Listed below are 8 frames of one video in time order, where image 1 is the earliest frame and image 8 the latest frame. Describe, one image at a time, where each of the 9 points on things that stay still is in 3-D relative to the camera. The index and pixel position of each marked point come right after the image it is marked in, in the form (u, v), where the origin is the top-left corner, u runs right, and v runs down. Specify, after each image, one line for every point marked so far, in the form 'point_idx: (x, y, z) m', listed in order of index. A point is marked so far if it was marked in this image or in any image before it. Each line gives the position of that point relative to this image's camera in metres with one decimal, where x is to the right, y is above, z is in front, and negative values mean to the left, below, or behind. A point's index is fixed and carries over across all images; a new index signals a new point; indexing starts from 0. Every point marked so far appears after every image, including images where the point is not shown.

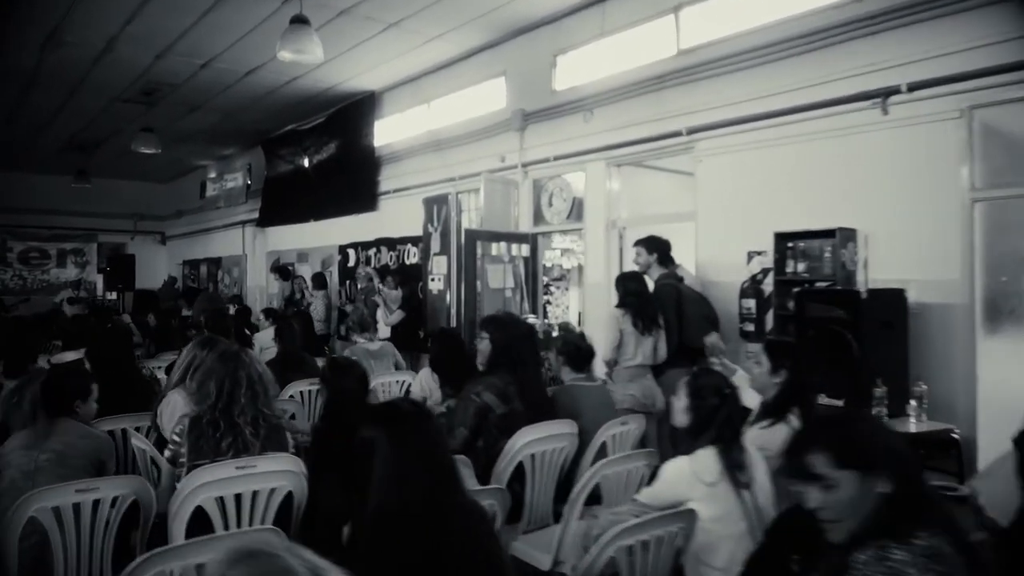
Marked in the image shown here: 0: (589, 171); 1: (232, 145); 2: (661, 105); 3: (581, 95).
0: (+0.7, +1.0, +5.6) m
1: (-5.0, +2.5, +11.2) m
2: (+1.2, +1.5, +5.1) m
3: (+0.6, +1.7, +5.6) m
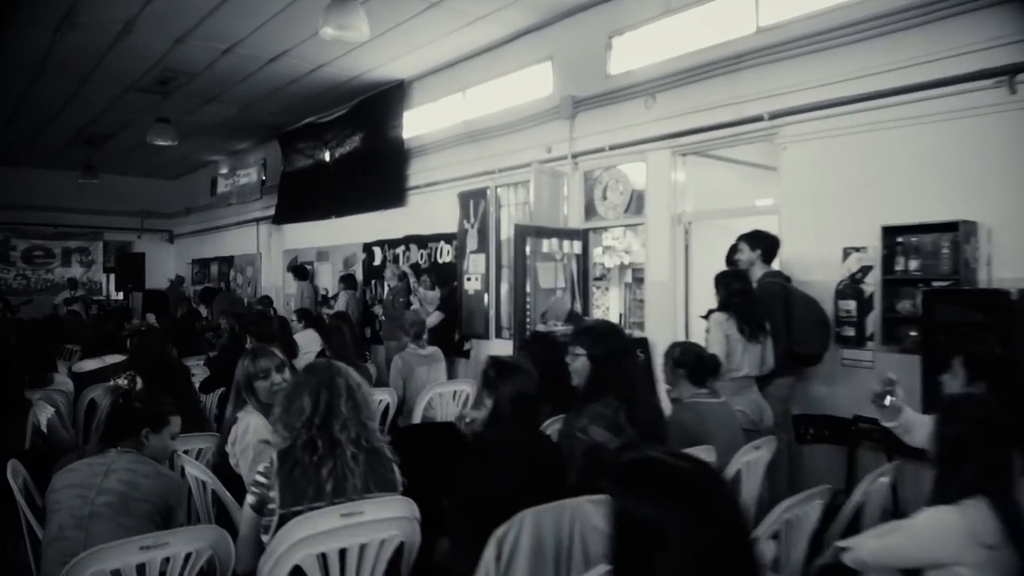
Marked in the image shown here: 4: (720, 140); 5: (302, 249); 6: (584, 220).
0: (+1.1, +1.0, +5.2) m
1: (-4.5, +2.5, +10.8) m
2: (+1.7, +1.5, +4.7) m
3: (+1.1, +1.7, +5.2) m
4: (+1.6, +1.1, +4.8) m
5: (-3.3, +0.6, +9.9) m
6: (+0.7, +0.6, +5.7) m
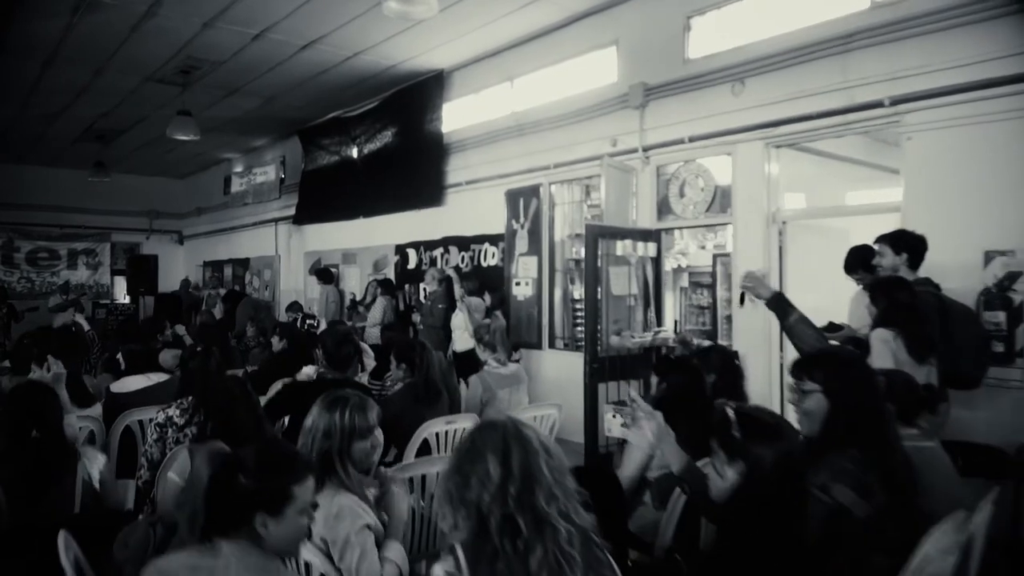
0: (+1.7, +1.0, +4.7) m
1: (-4.0, +2.5, +10.3) m
2: (+2.2, +1.4, +4.2) m
3: (+1.6, +1.7, +4.7) m
4: (+2.1, +1.1, +4.3) m
5: (-2.8, +0.5, +9.4) m
6: (+1.2, +0.6, +5.2) m
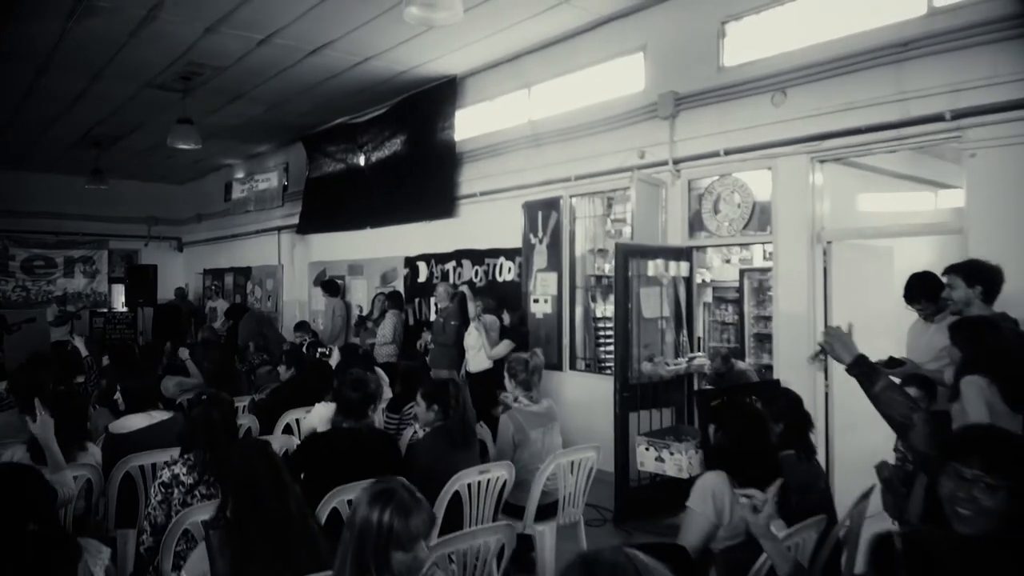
0: (+1.8, +0.8, +4.4) m
1: (-3.9, +2.3, +10.0) m
2: (+2.4, +1.3, +3.9) m
3: (+1.8, +1.5, +4.4) m
4: (+2.3, +0.9, +4.0) m
5: (-2.6, +0.4, +9.1) m
6: (+1.4, +0.4, +4.9) m
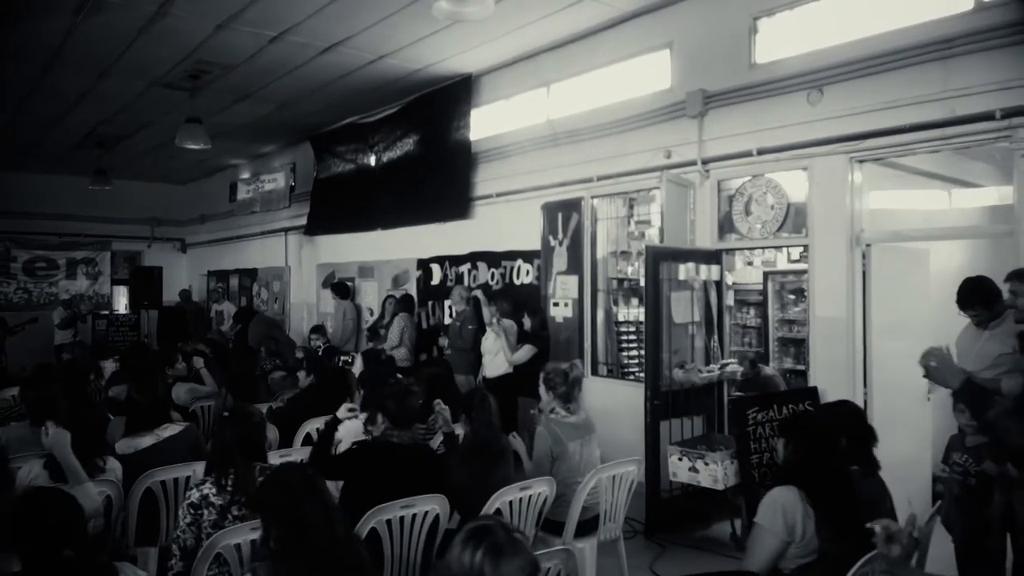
0: (+2.0, +0.8, +4.3) m
1: (-3.7, +2.3, +9.8) m
2: (+2.6, +1.2, +3.7) m
3: (+2.0, +1.5, +4.3) m
4: (+2.5, +0.9, +3.9) m
5: (-2.4, +0.3, +8.9) m
6: (+1.5, +0.4, +4.7) m
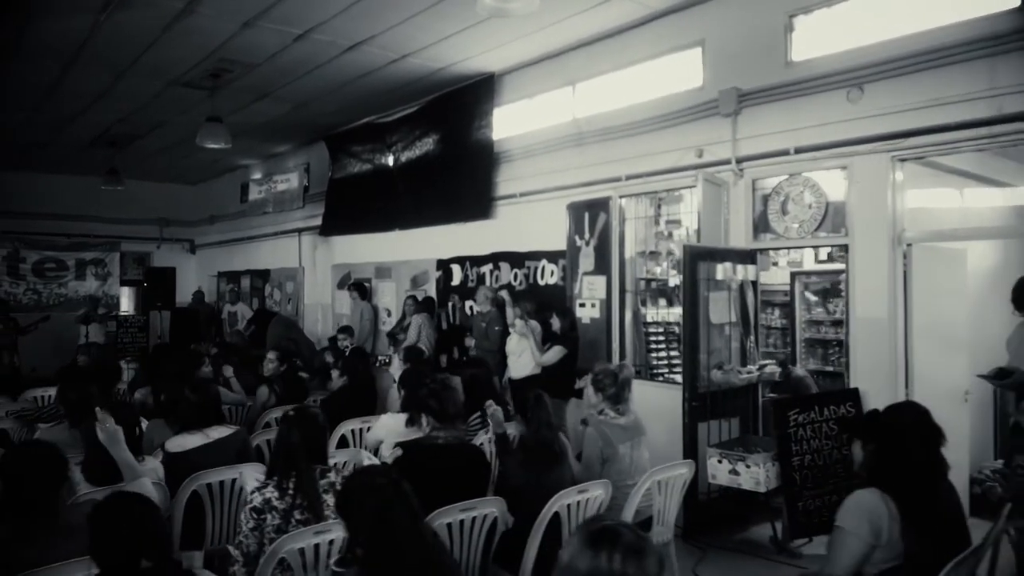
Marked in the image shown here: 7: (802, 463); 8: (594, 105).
0: (+2.3, +0.8, +4.2) m
1: (-3.5, +2.3, +9.8) m
2: (+2.8, +1.2, +3.7) m
3: (+2.2, +1.5, +4.2) m
4: (+2.7, +0.9, +3.8) m
5: (-2.2, +0.3, +8.9) m
6: (+1.8, +0.4, +4.7) m
7: (+1.8, -1.1, +4.0) m
8: (+0.8, +1.7, +5.8) m
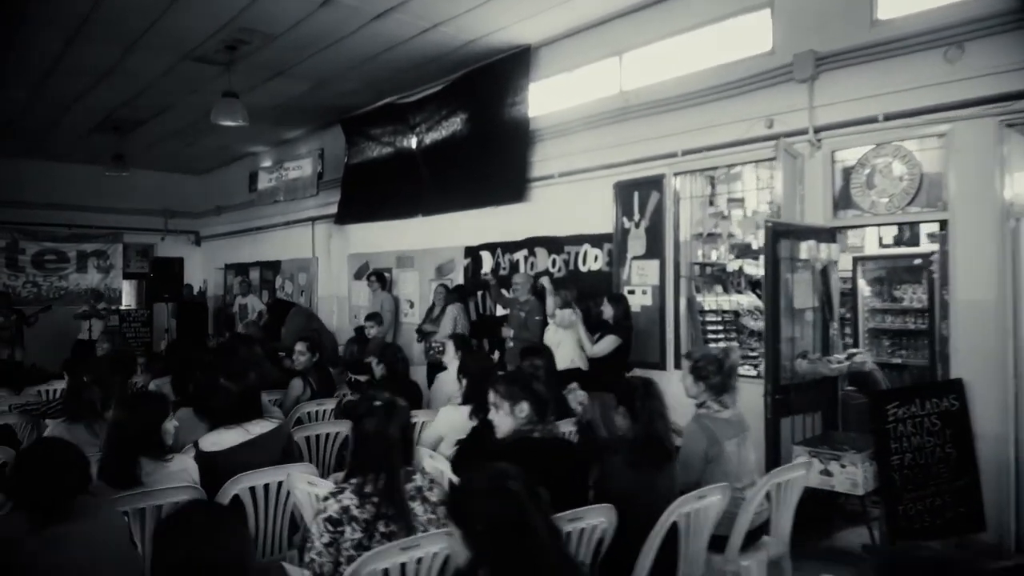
0: (+2.6, +0.9, +3.8) m
1: (-3.1, +2.4, +9.3) m
2: (+3.2, +1.4, +3.3) m
3: (+2.6, +1.6, +3.8) m
4: (+3.1, +1.0, +3.4) m
5: (-1.8, +0.5, +8.5) m
6: (+2.2, +0.5, +4.3) m
7: (+2.2, -1.0, +3.6) m
8: (+1.1, +1.8, +5.4) m
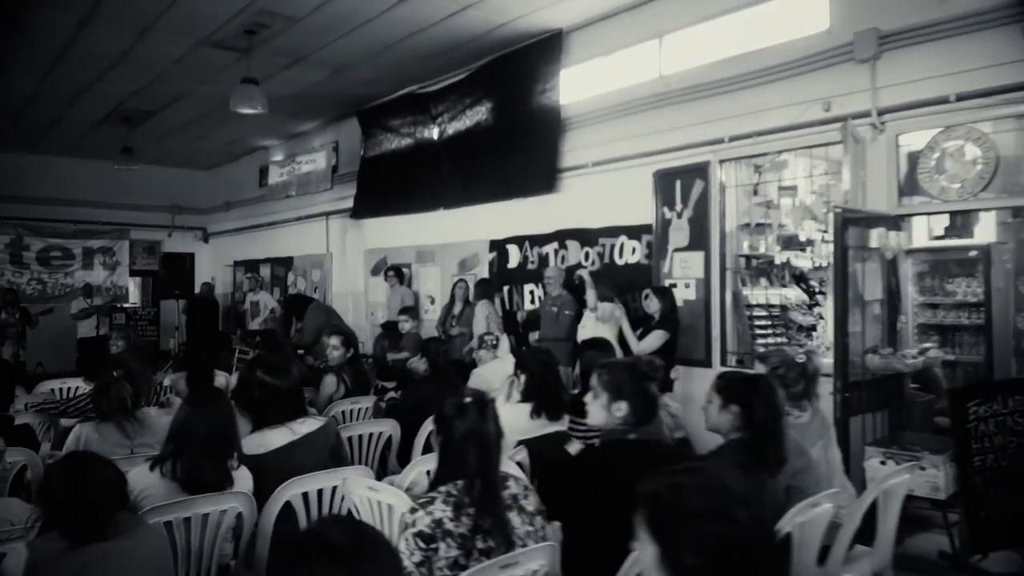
0: (+2.9, +1.0, +3.6) m
1: (-2.8, +2.4, +9.1) m
2: (+3.5, +1.4, +3.0) m
3: (+2.9, +1.6, +3.6) m
4: (+3.4, +1.0, +3.2) m
5: (-1.6, +0.5, +8.2) m
6: (+2.5, +0.5, +4.0) m
7: (+2.5, -0.9, +3.4) m
8: (+1.4, +1.8, +5.1) m
